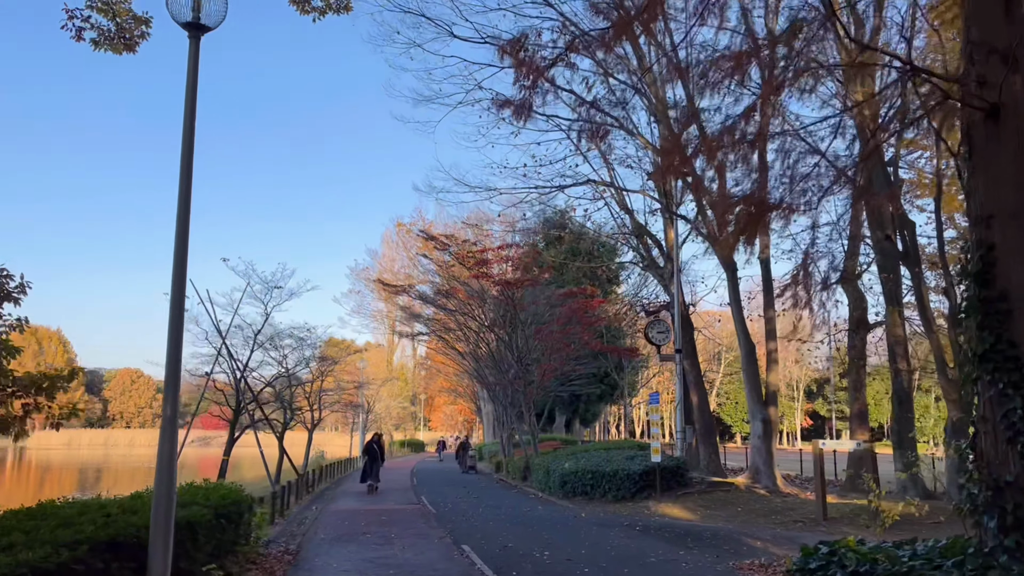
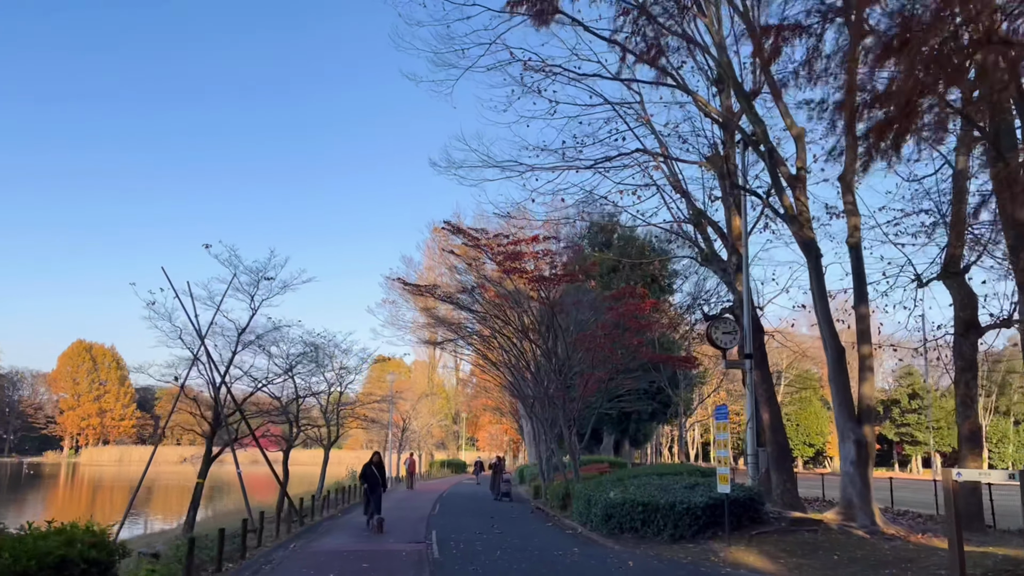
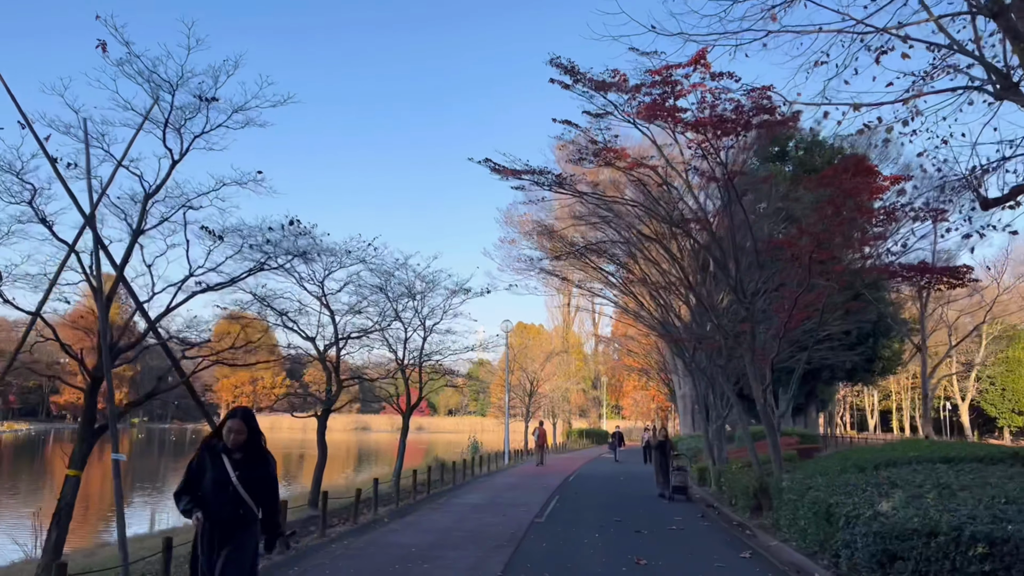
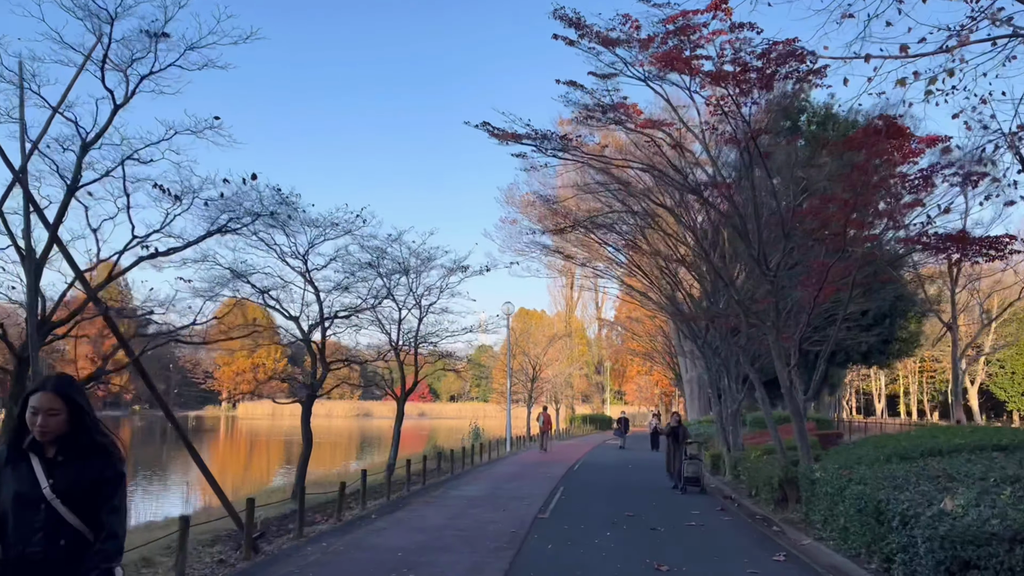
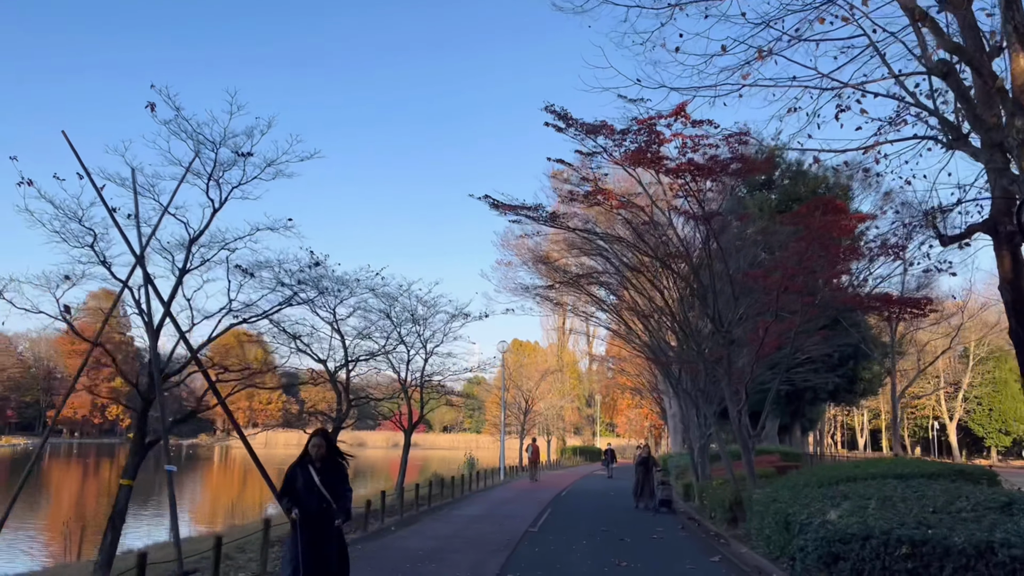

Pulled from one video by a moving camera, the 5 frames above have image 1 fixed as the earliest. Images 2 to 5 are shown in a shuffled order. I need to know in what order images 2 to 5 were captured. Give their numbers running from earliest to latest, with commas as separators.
2, 5, 3, 4
